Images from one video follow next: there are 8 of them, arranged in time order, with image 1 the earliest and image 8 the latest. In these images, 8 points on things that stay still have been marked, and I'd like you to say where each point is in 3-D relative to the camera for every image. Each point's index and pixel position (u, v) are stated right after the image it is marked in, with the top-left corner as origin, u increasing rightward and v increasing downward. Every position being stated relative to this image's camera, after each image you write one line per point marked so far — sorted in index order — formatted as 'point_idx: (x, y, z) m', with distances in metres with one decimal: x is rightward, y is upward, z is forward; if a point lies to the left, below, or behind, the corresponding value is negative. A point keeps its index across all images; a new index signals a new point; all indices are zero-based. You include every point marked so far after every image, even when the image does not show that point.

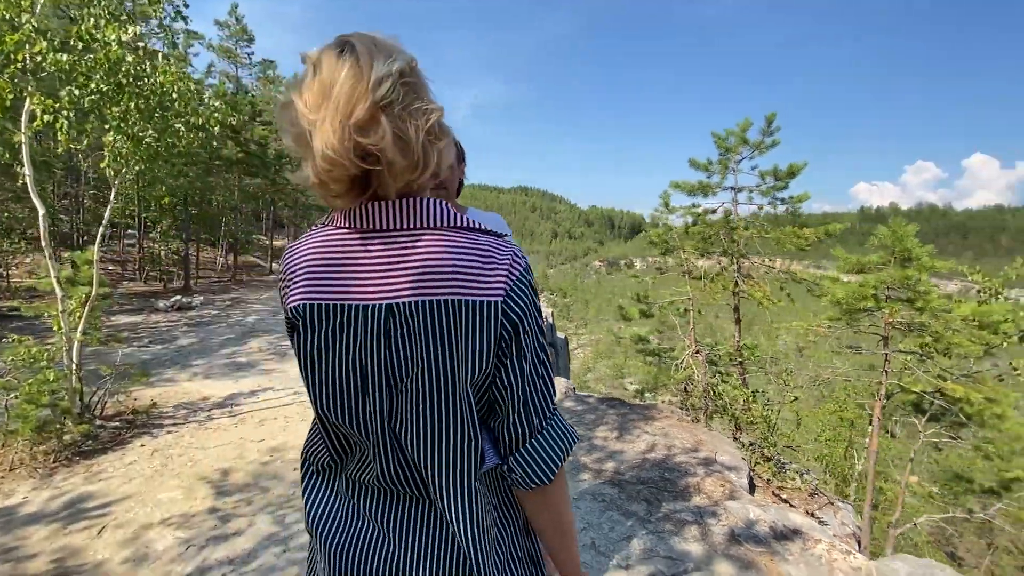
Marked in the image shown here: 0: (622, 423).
0: (+1.1, -1.3, +4.5) m
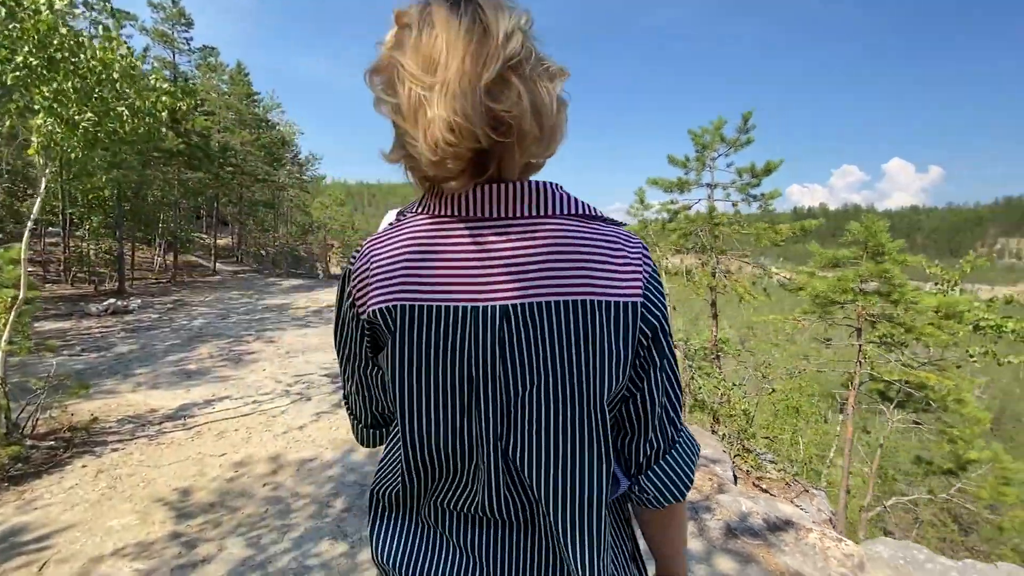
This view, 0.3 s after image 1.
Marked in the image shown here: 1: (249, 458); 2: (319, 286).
0: (+0.9, -1.2, +4.5) m
1: (-2.0, -1.3, +3.7) m
2: (-4.9, +0.1, +12.2) m
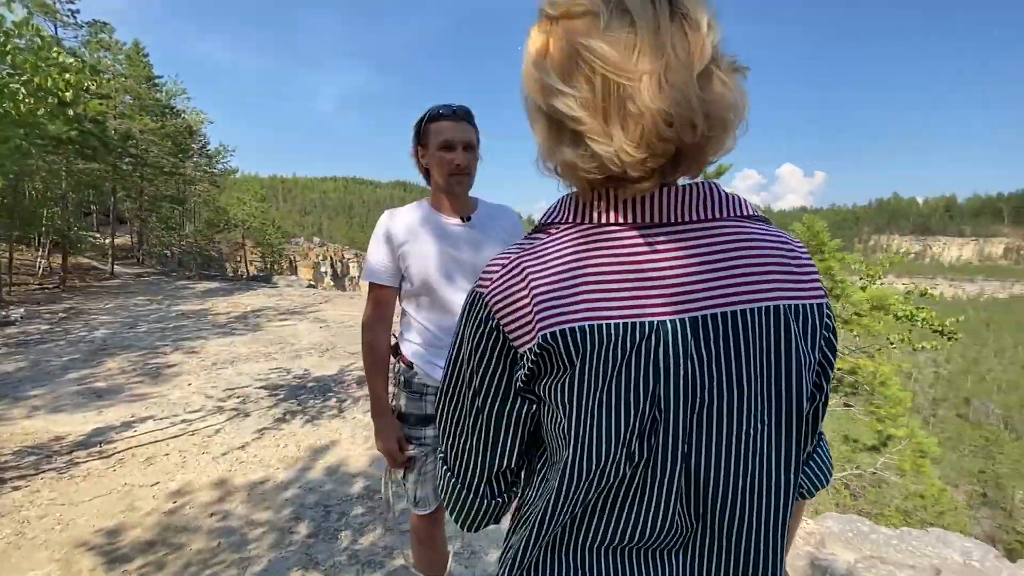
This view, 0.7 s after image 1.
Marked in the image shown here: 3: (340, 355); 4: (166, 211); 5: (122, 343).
0: (+0.5, -1.2, +4.5) m
1: (-2.2, -1.3, +3.3) m
2: (-6.4, 0.0, +11.3) m
3: (-2.3, -0.9, +6.4) m
4: (-11.1, +2.5, +15.4) m
5: (-5.2, -0.7, +6.4) m
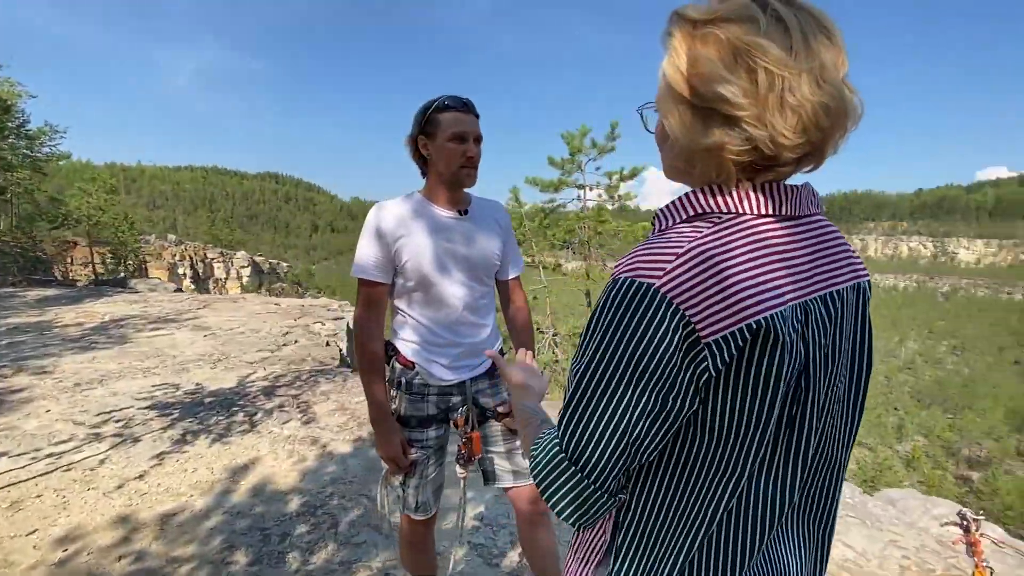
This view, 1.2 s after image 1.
0: (-0.1, -1.2, +4.6) m
1: (-2.5, -1.4, +2.8) m
2: (-8.4, -0.1, +9.6) m
3: (-3.3, -0.9, +5.7) m
4: (-14.0, +2.2, +12.5) m
5: (-6.1, -0.8, +5.1) m
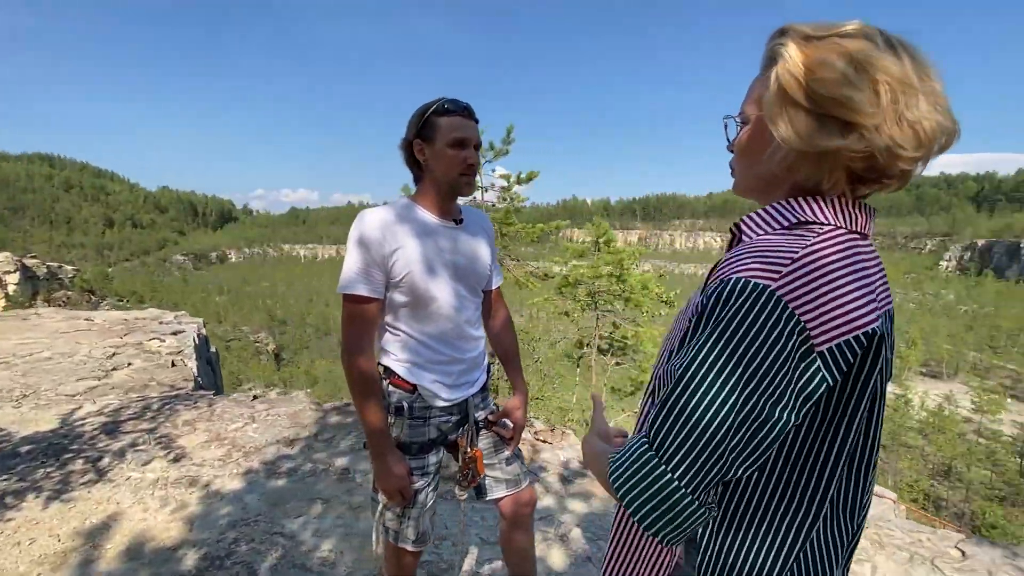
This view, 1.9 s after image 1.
0: (-1.0, -1.2, +4.4) m
1: (-2.6, -1.5, +2.0) m
2: (-10.4, -0.5, +6.6) m
3: (-4.3, -1.1, +4.5) m
4: (-16.7, +1.7, +7.7) m
5: (-6.8, -1.1, +3.1) m
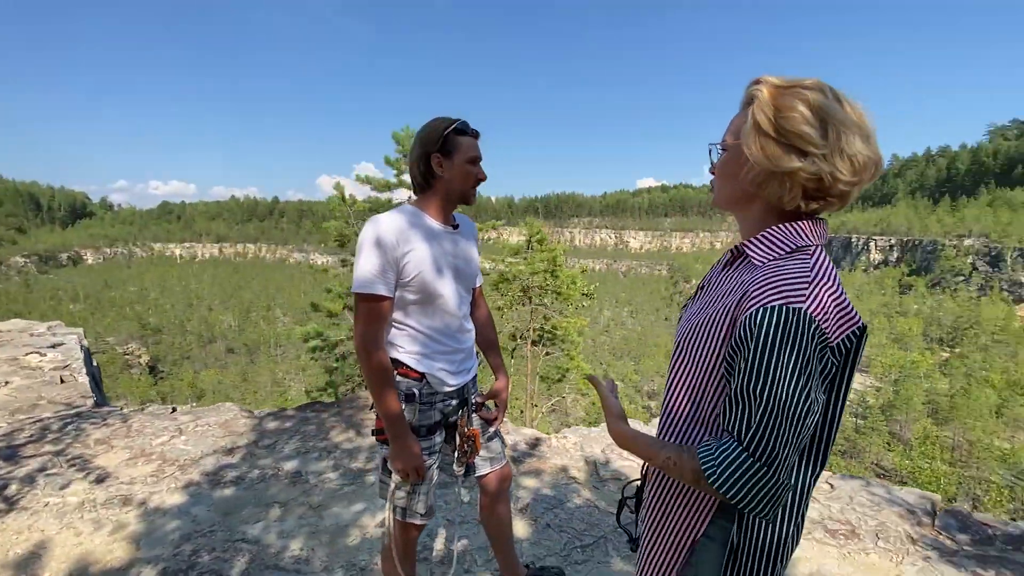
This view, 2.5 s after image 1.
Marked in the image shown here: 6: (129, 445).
0: (-1.5, -1.2, +4.4) m
1: (-2.7, -1.6, +1.7) m
2: (-11.2, -0.7, +4.7) m
3: (-4.8, -1.1, +3.9) m
4: (-17.7, +1.3, +4.5) m
5: (-7.0, -1.2, +2.0) m
6: (-3.1, -1.3, +3.9) m
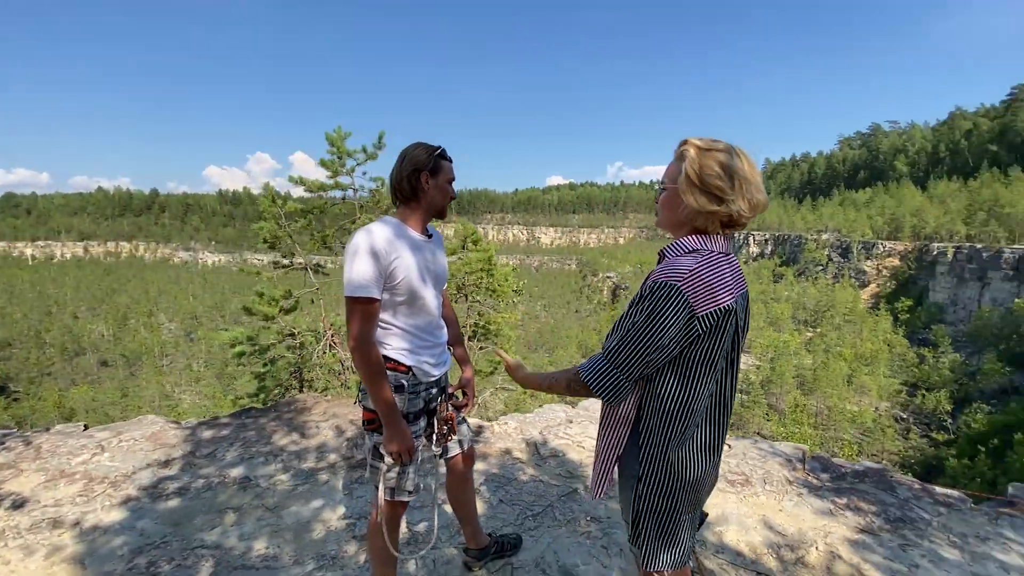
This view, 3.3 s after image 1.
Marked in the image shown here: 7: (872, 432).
0: (-2.0, -1.2, +4.4) m
1: (-2.7, -1.6, +1.5) m
2: (-11.6, -1.0, +3.0) m
3: (-5.2, -1.2, +3.3) m
4: (-18.0, +0.9, +1.6) m
5: (-7.0, -1.4, +1.0) m
6: (-3.5, -1.3, +3.6) m
7: (+13.8, -5.6, +18.6) m
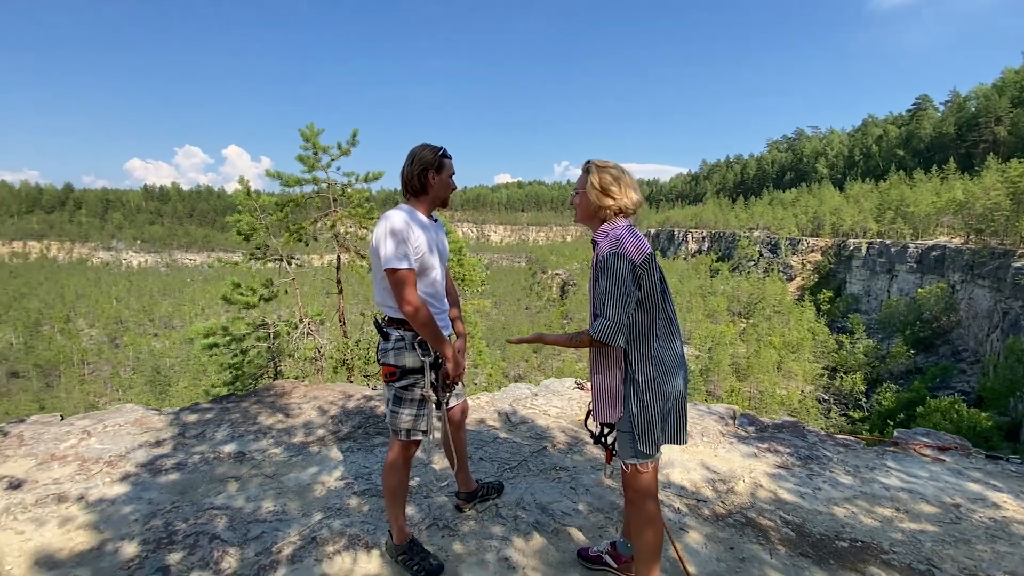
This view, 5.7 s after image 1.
0: (-2.3, -1.1, +4.7) m
1: (-2.6, -1.5, +1.7) m
2: (-11.7, -1.0, +2.2) m
3: (-5.3, -1.2, +3.2) m
4: (-17.9, +0.8, +0.1) m
5: (-6.9, -1.4, +0.8) m
6: (-3.7, -1.3, +3.7) m
7: (+12.0, -5.2, +20.4) m
